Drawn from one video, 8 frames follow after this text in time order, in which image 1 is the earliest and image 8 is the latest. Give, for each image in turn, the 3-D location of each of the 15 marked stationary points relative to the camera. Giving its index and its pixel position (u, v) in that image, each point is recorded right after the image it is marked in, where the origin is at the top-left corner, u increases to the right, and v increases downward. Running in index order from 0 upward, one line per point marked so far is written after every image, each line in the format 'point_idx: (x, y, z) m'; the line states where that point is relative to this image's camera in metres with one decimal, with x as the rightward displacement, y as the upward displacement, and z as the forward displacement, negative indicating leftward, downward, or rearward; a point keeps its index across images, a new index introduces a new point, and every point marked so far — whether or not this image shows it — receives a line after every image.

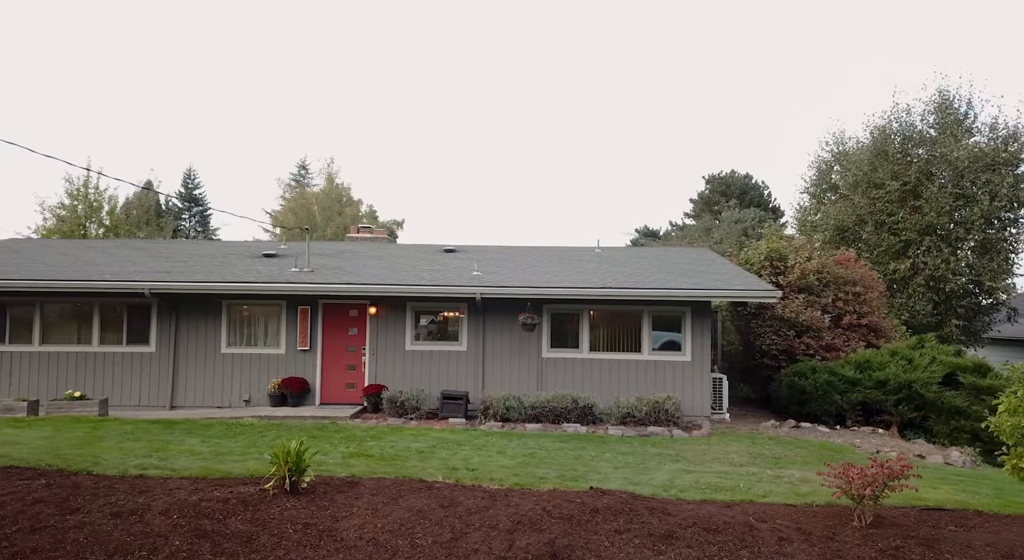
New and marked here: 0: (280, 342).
0: (-4.1, -1.1, +13.5) m
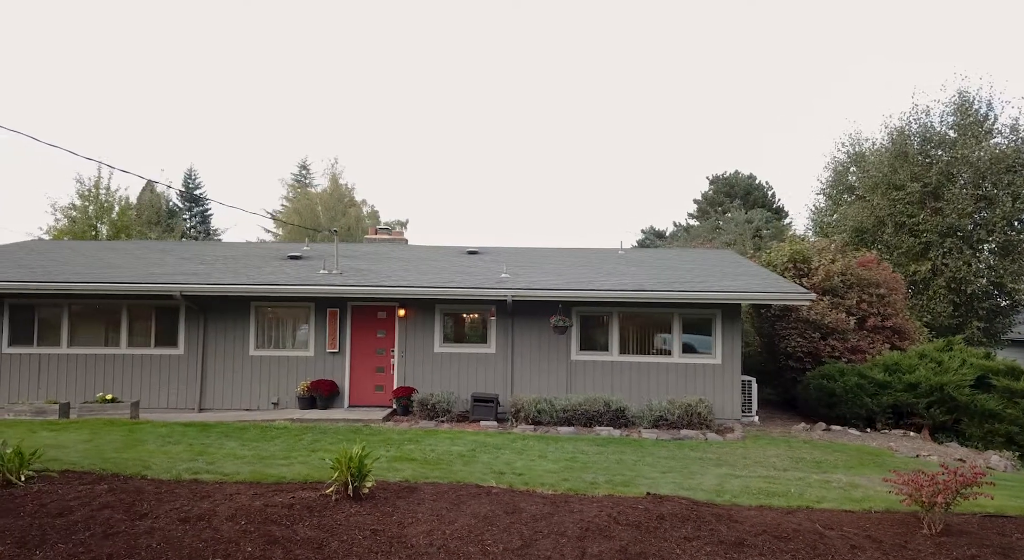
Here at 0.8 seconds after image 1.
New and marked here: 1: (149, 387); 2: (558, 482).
0: (-3.6, -1.1, +13.5) m
1: (-6.3, -1.8, +13.2) m
2: (+0.5, -2.0, +7.5) m
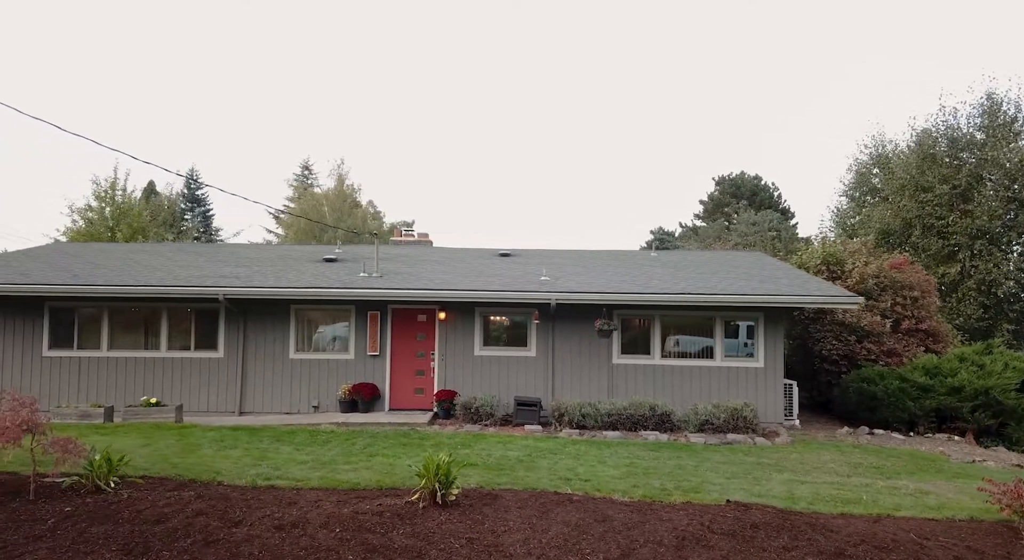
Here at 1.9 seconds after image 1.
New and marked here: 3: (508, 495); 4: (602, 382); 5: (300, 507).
0: (-2.8, -1.2, +13.4) m
1: (-5.6, -1.9, +13.2) m
2: (+1.2, -2.0, +7.5) m
3: (0.0, -1.8, +6.3) m
4: (+1.6, -1.8, +13.3) m
5: (-1.6, -1.7, +5.8) m
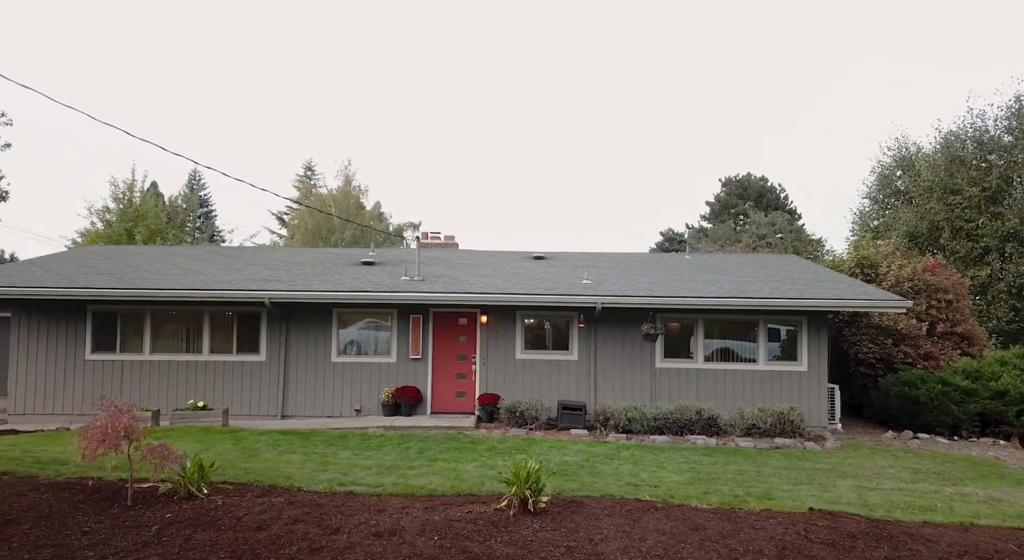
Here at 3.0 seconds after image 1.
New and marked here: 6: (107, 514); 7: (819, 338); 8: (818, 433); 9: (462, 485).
0: (-2.1, -1.2, +13.4) m
1: (-4.8, -2.0, +13.2) m
2: (+1.9, -2.1, +7.4) m
3: (+0.7, -1.8, +6.3) m
4: (+2.3, -1.8, +13.2) m
5: (-0.9, -1.8, +5.8) m
6: (-2.8, -1.6, +5.3) m
7: (+5.3, -1.0, +13.2) m
8: (+5.1, -2.5, +12.8) m
9: (-0.5, -2.0, +7.4) m
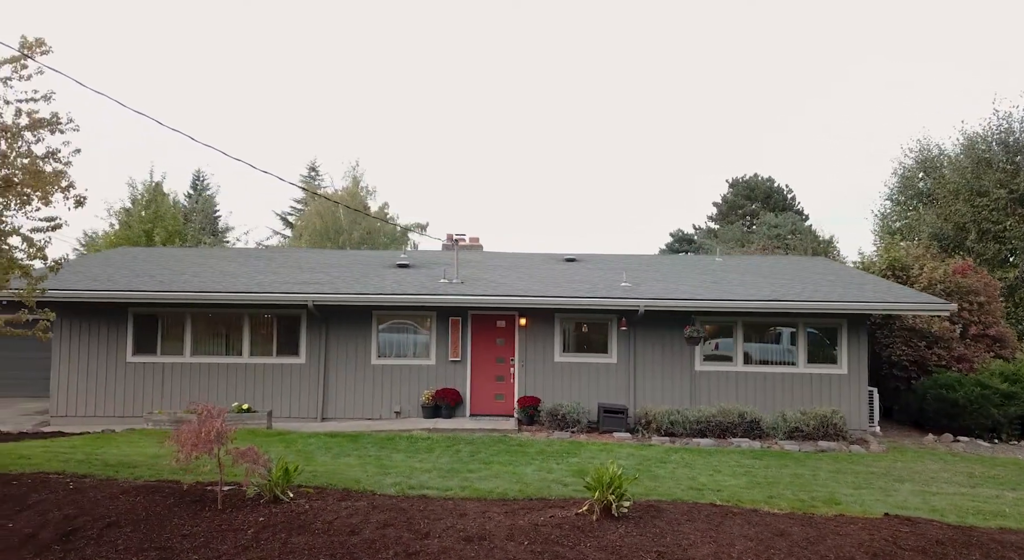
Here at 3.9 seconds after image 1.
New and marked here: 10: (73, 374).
0: (-1.4, -1.3, +13.4) m
1: (-4.2, -2.0, +13.2) m
2: (+2.5, -2.1, +7.4) m
3: (+1.3, -1.9, +6.3) m
4: (+3.0, -1.9, +13.2) m
5: (-0.3, -1.8, +5.8) m
6: (-2.2, -1.7, +5.3) m
7: (+6.0, -1.1, +13.1) m
8: (+5.8, -2.6, +12.8) m
9: (+0.2, -2.0, +7.4) m
10: (-7.6, -1.6, +13.1) m
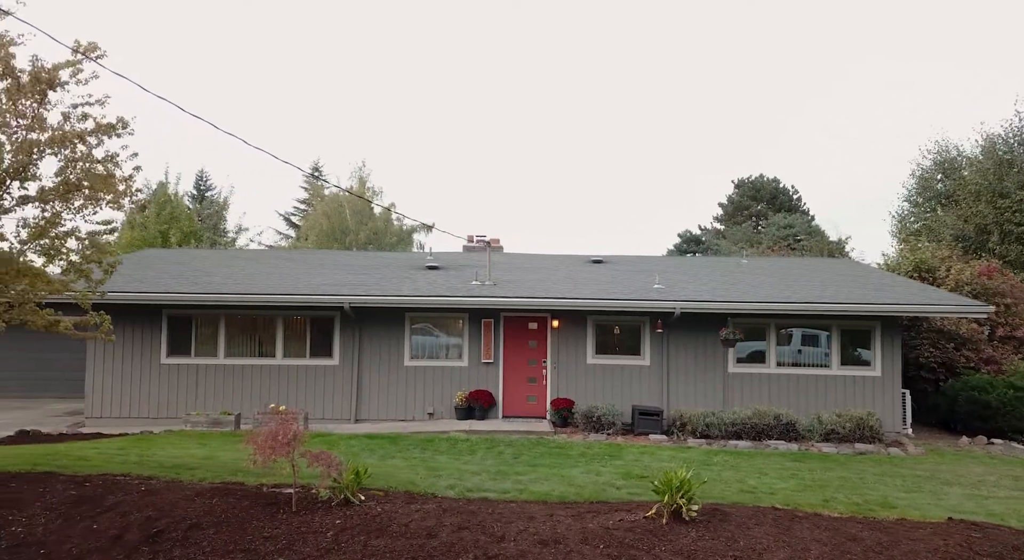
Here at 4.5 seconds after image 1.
0: (-0.9, -1.3, +13.5) m
1: (-3.6, -2.0, +13.3) m
2: (+3.1, -2.2, +7.4) m
3: (+1.8, -1.9, +6.3) m
4: (+3.6, -1.9, +13.2) m
5: (+0.3, -1.9, +5.8) m
6: (-1.6, -1.7, +5.4) m
7: (+6.5, -1.1, +13.1) m
8: (+6.4, -2.6, +12.7) m
9: (+0.7, -2.1, +7.4) m
10: (-7.0, -1.6, +13.2) m
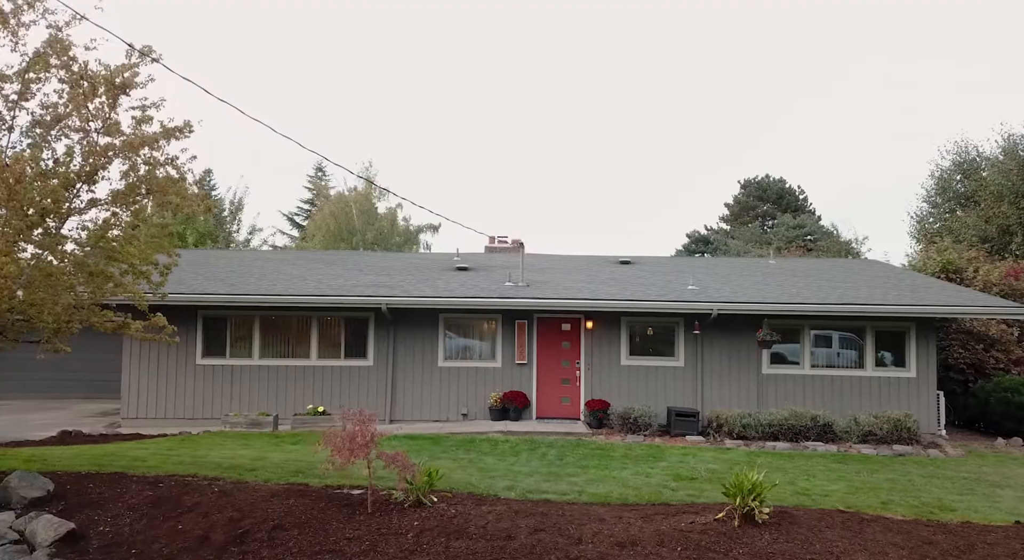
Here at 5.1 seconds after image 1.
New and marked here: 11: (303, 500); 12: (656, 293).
0: (-0.3, -1.3, +13.5) m
1: (-3.0, -2.1, +13.3) m
2: (+3.6, -2.2, +7.4) m
3: (+2.4, -1.9, +6.3) m
4: (+4.2, -1.9, +13.2) m
5: (+0.8, -1.9, +5.9) m
6: (-1.1, -1.7, +5.4) m
7: (+7.1, -1.1, +13.1) m
8: (+7.0, -2.7, +12.7) m
9: (+1.3, -2.1, +7.4) m
10: (-6.4, -1.7, +13.2) m
11: (-1.6, -1.6, +5.7) m
12: (+2.5, -0.2, +13.5) m
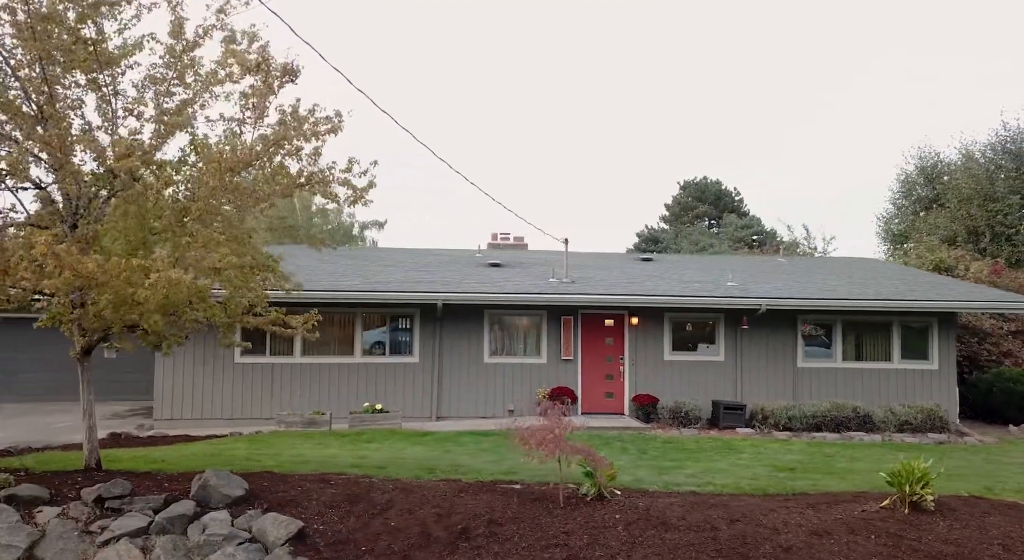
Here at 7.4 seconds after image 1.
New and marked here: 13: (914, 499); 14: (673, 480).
0: (+0.5, -1.3, +13.5) m
1: (-2.2, -2.0, +13.1) m
2: (+4.9, -2.1, +7.8) m
3: (+3.8, -1.9, +6.6) m
4: (+4.9, -1.9, +13.6) m
5: (+2.2, -1.8, +6.0) m
6: (+0.4, -1.7, +5.4) m
7: (+7.9, -1.0, +13.7) m
8: (+7.8, -2.6, +13.3) m
9: (+2.5, -2.0, +7.6) m
10: (-5.6, -1.6, +12.8) m
11: (-0.1, -1.6, +5.6) m
12: (+3.3, -0.2, +13.7) m
13: (+3.2, -1.7, +6.1) m
14: (+1.6, -2.0, +7.7) m
